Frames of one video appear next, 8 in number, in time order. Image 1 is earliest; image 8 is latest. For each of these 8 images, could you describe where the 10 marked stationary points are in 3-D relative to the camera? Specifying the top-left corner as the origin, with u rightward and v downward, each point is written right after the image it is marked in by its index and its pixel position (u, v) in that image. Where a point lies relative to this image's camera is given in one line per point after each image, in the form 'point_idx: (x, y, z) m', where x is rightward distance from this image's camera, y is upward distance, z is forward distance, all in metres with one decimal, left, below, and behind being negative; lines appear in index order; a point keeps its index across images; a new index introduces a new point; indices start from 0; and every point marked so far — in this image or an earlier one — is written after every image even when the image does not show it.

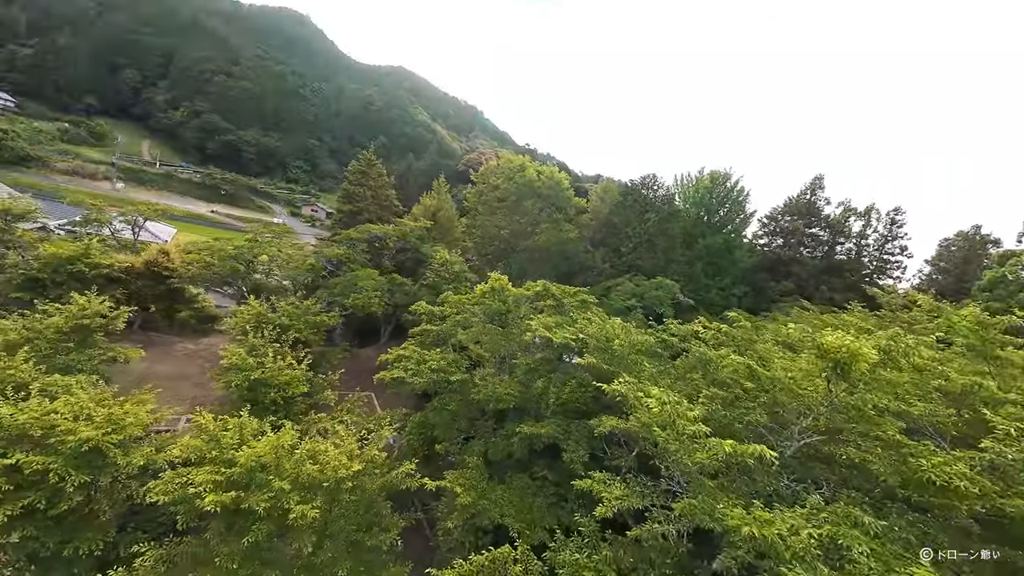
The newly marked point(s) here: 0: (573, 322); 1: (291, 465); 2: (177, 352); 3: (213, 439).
0: (+1.3, -0.8, +8.9) m
1: (-3.0, -2.4, +5.7) m
2: (-11.9, -2.3, +15.0) m
3: (-4.2, -2.2, +6.0) m
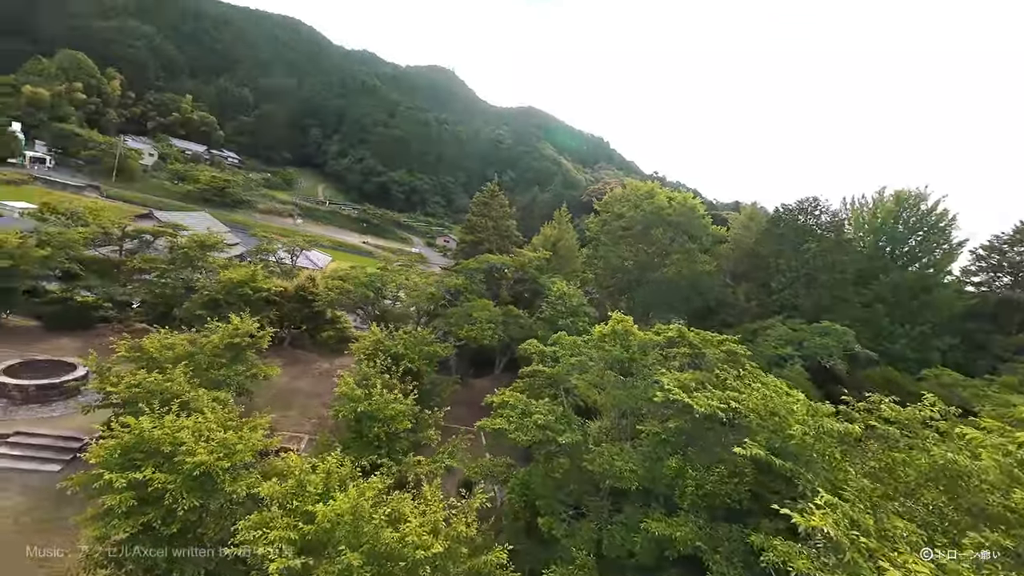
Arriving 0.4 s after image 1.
0: (+3.4, -1.6, +6.9) m
1: (-1.7, -2.8, +4.9) m
2: (-7.7, -3.2, +16.4) m
3: (-2.7, -2.6, +5.6) m
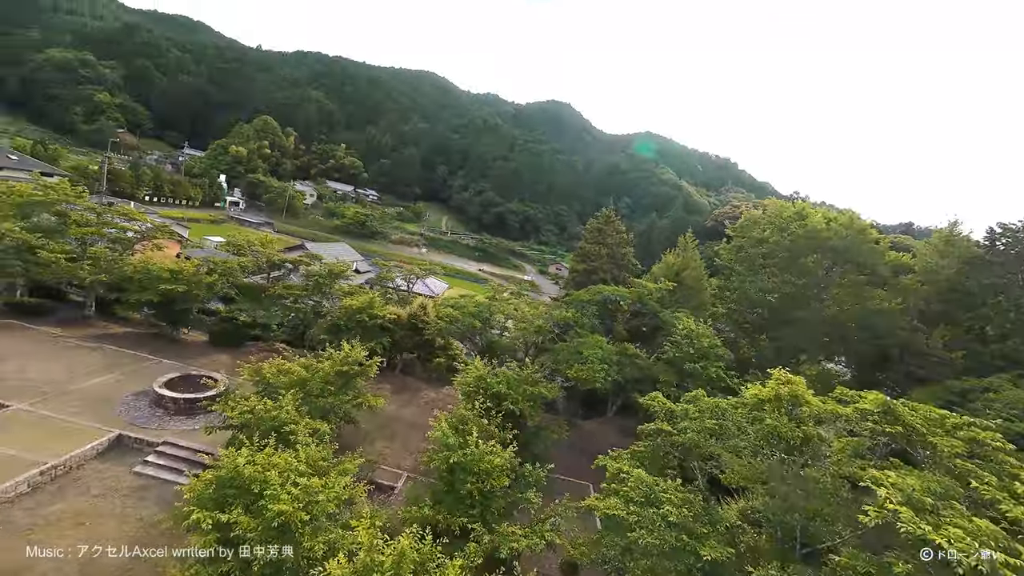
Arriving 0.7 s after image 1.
0: (+4.8, -2.2, +4.4) m
1: (-0.7, -3.2, +3.7) m
2: (-3.5, -4.3, +16.3) m
3: (-1.5, -3.0, +4.6) m
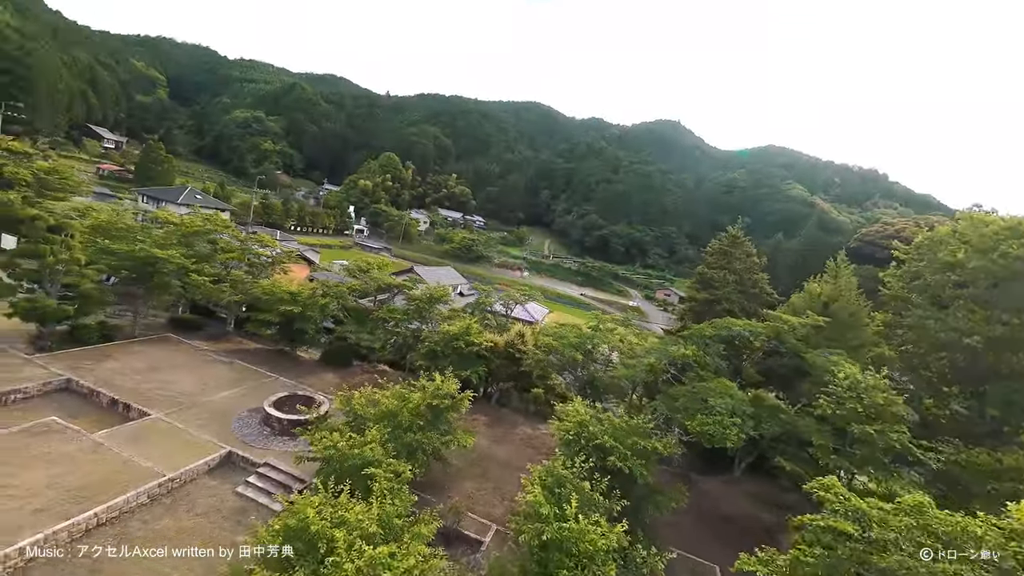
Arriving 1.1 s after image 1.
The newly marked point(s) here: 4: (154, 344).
0: (+5.4, -2.6, +1.7) m
1: (0.0, -3.5, +2.3) m
2: (+0.1, -5.3, +15.1) m
3: (-0.7, -3.4, +3.4) m
4: (-13.1, -2.1, +15.5) m
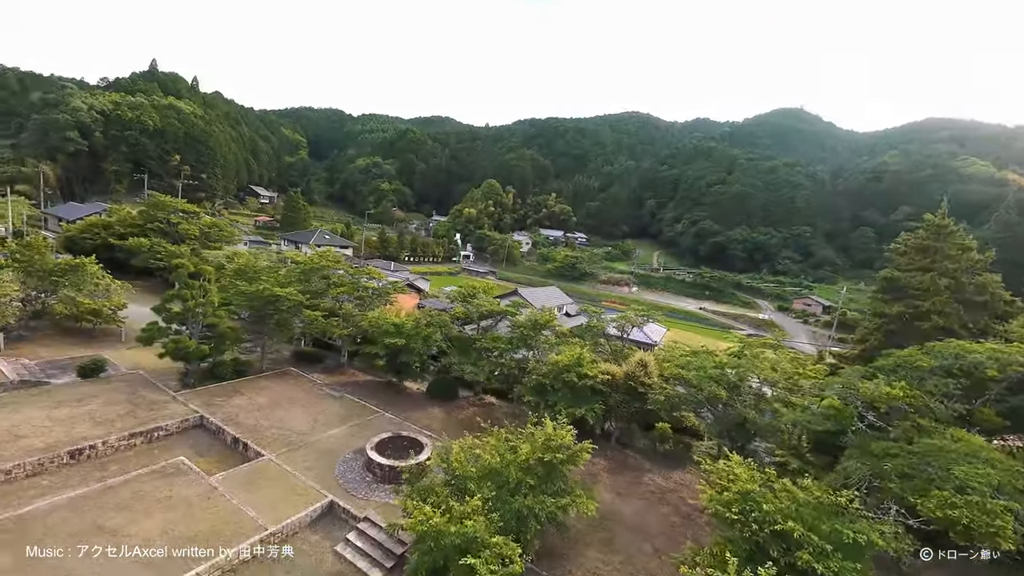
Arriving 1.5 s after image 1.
0: (+5.7, -2.5, -1.7) m
1: (+0.6, -3.7, +0.2) m
2: (+3.9, -5.9, +12.5) m
3: (+0.2, -3.6, +1.4) m
4: (-8.9, -3.5, +16.2) m
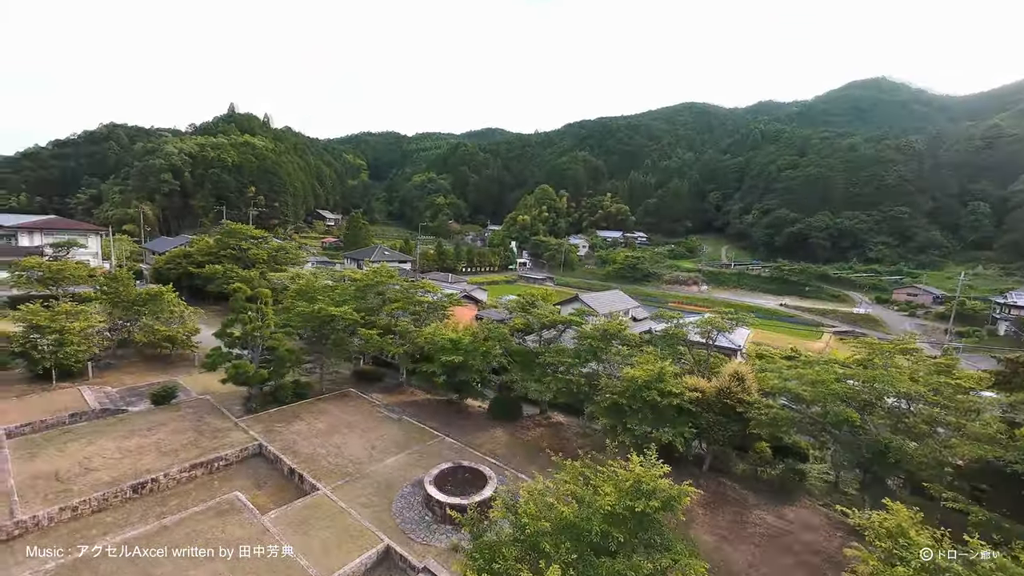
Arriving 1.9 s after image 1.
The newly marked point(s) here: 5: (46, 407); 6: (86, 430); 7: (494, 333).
0: (+5.5, -2.2, -3.9) m
1: (+0.8, -3.7, -1.5) m
2: (+5.8, -5.9, +10.2) m
3: (+0.6, -3.7, -0.2) m
4: (-6.5, -4.2, +15.7) m
5: (-15.2, -3.9, +13.9) m
6: (-12.6, -4.2, +12.6) m
7: (-0.7, -1.6, +15.4) m
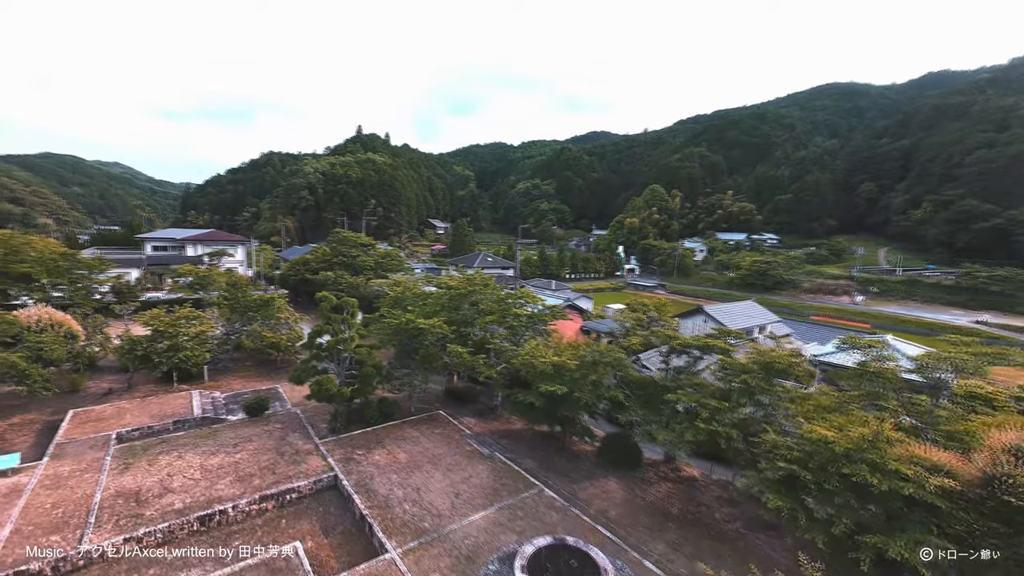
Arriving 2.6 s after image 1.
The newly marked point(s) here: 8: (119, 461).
0: (+4.1, -2.3, -8.0) m
1: (+0.1, -3.9, -4.5) m
2: (+7.7, -6.2, +5.6) m
3: (+0.2, -3.8, -3.2) m
4: (-2.9, -4.5, +13.9) m
5: (-11.8, -4.1, +14.2) m
6: (-9.6, -4.4, +12.4) m
7: (+2.7, -2.0, +12.2) m
8: (-10.3, -4.5, +11.1) m
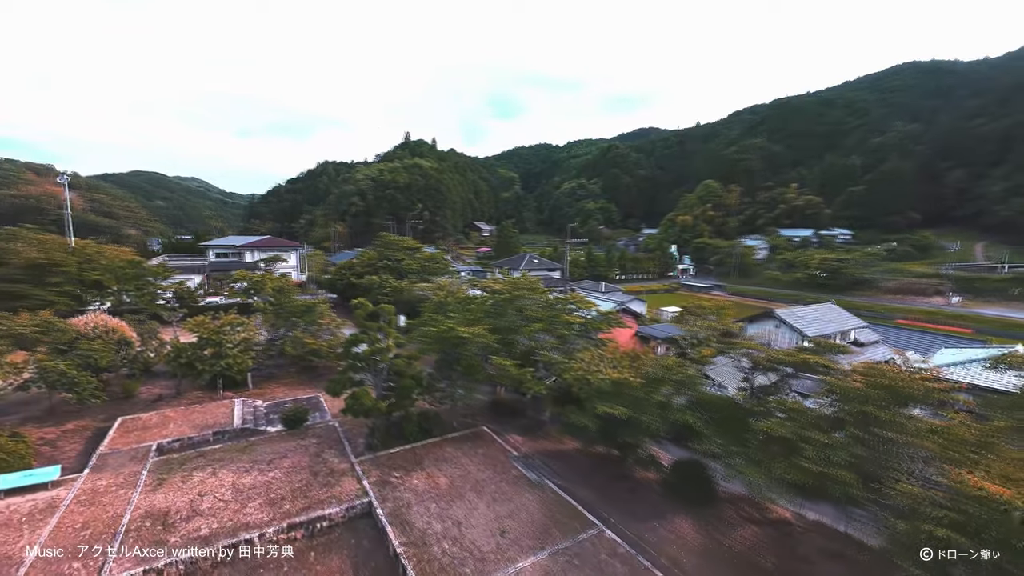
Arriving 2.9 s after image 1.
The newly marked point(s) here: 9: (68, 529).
0: (+3.2, -2.3, -9.8) m
1: (-0.4, -3.9, -5.9) m
2: (+8.3, -6.3, +3.3) m
3: (-0.1, -3.9, -4.7) m
4: (-1.4, -4.7, +12.7) m
5: (-10.2, -4.3, +13.9) m
6: (-8.2, -4.6, +11.9) m
7: (+4.0, -2.1, +10.4) m
8: (-9.0, -4.7, +10.7) m
9: (-9.2, -5.0, +8.8) m
